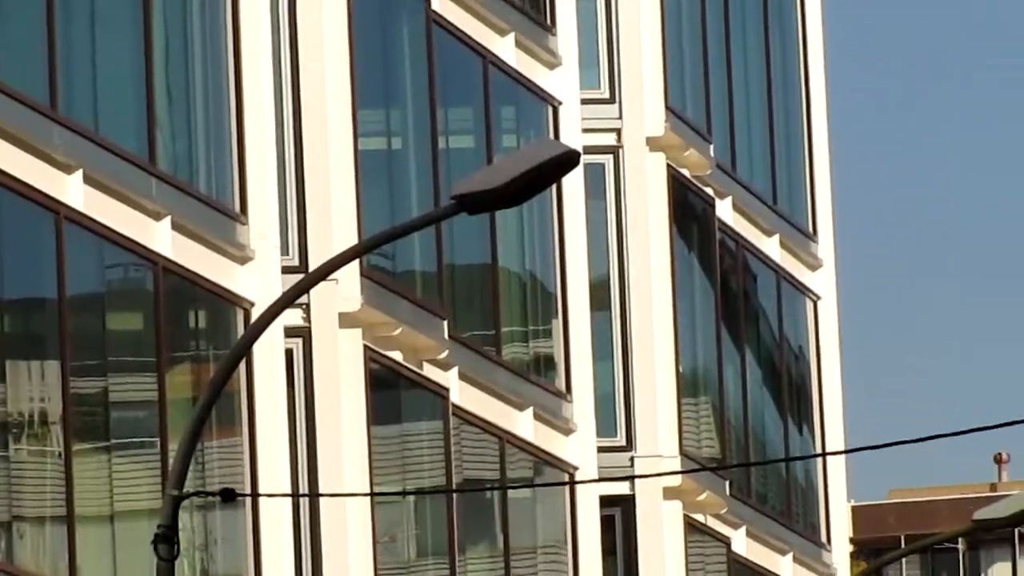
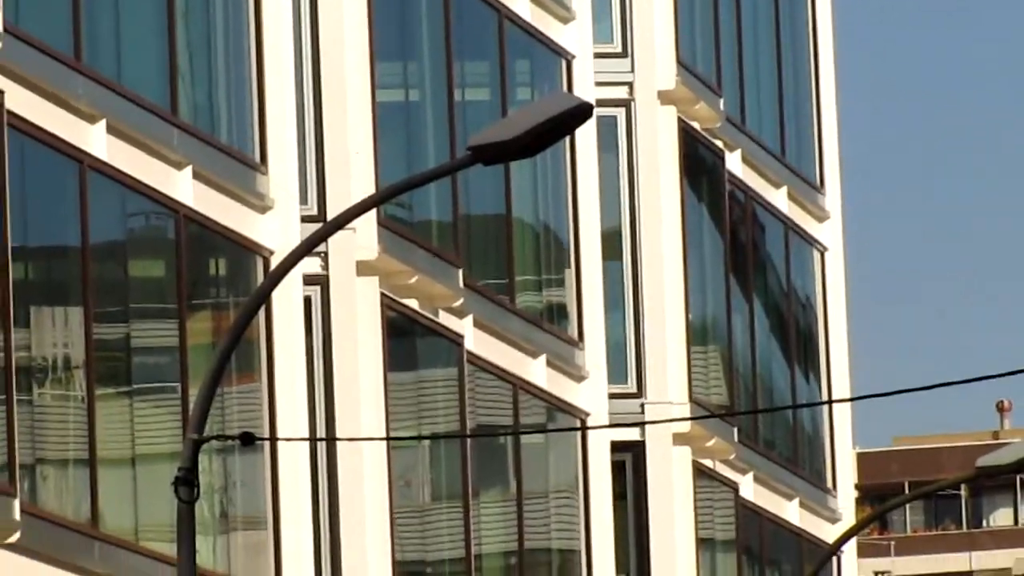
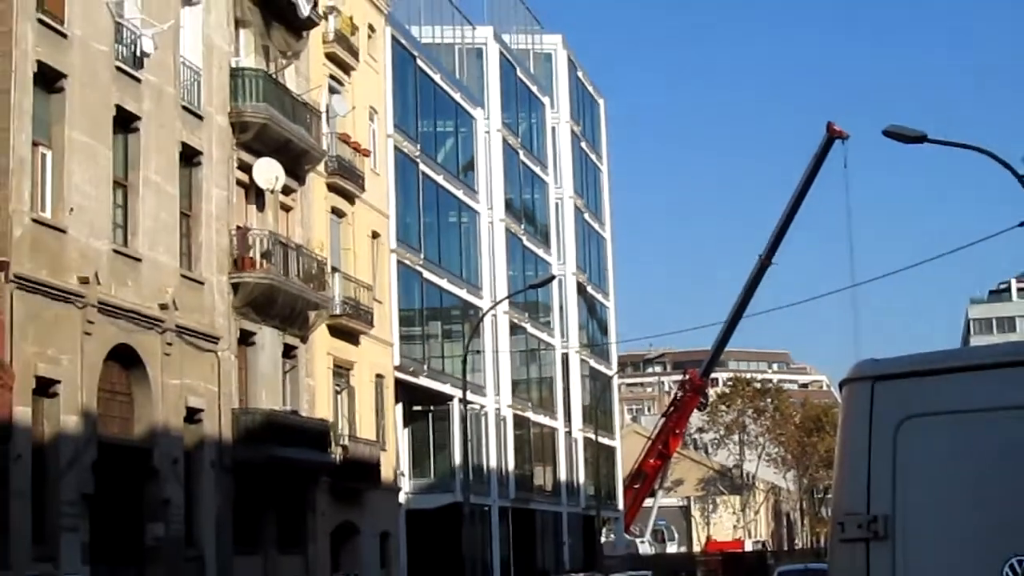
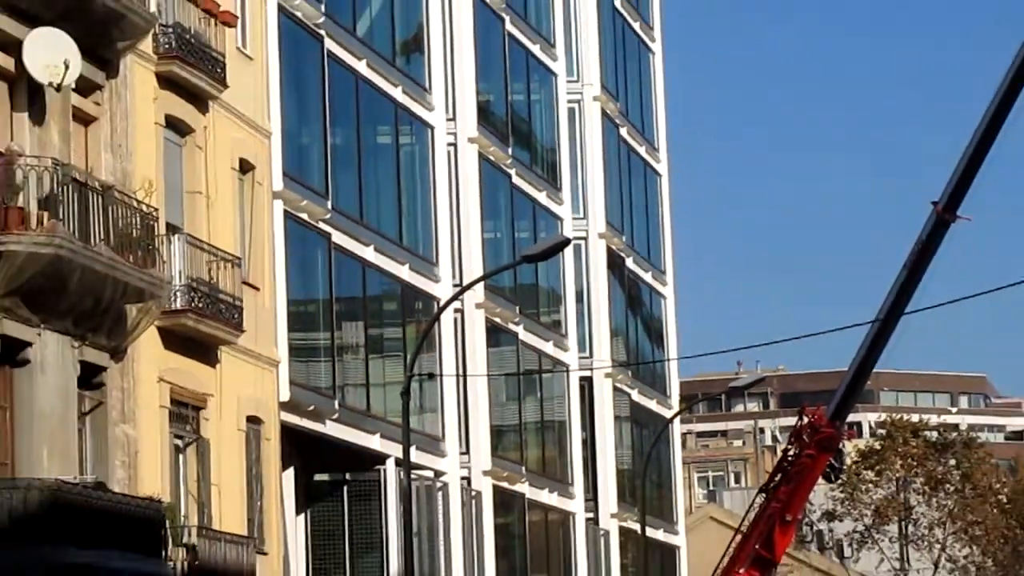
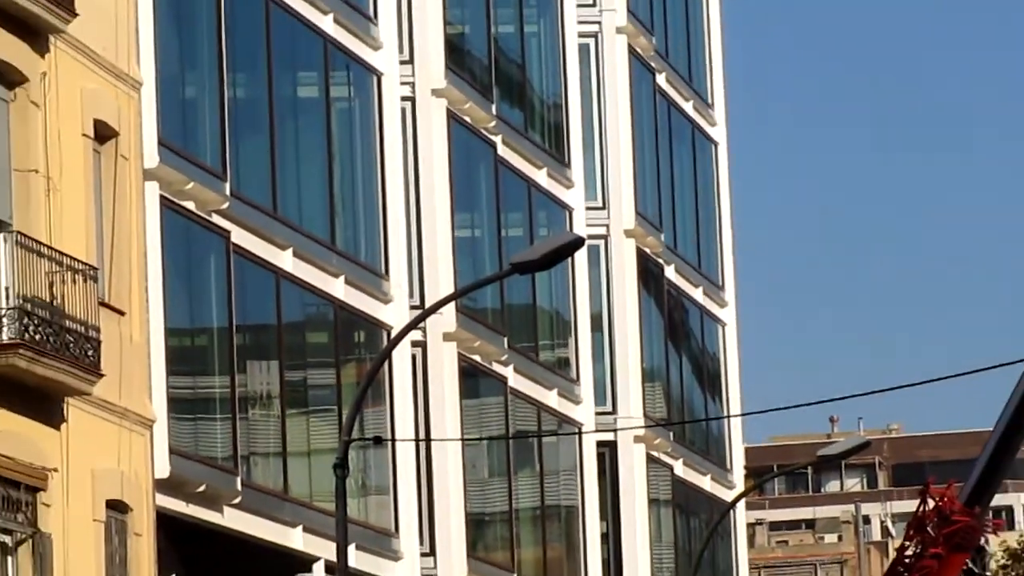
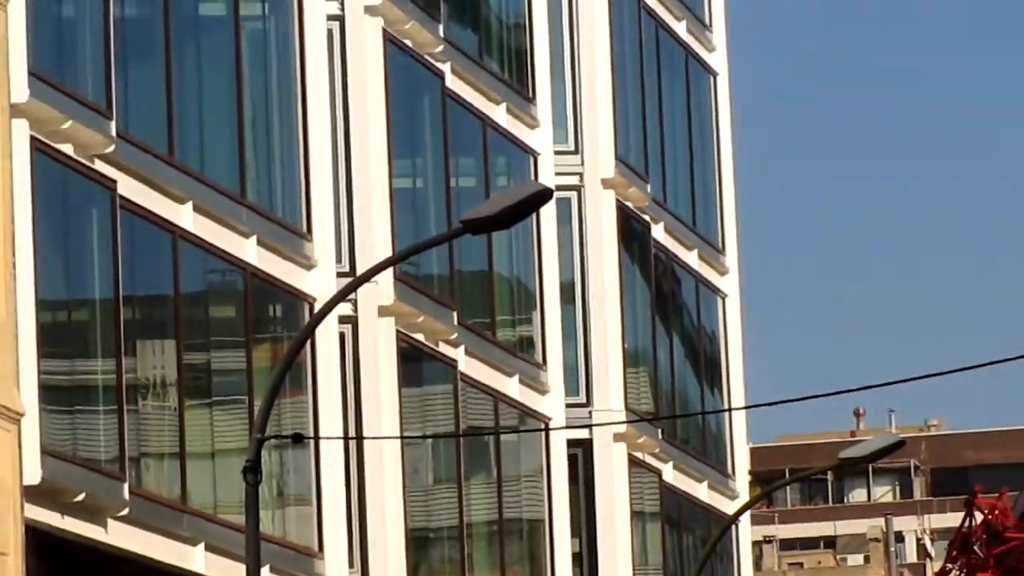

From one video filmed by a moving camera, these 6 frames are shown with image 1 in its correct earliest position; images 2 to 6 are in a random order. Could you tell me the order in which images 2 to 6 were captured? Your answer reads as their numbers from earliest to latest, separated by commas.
2, 6, 5, 4, 3
